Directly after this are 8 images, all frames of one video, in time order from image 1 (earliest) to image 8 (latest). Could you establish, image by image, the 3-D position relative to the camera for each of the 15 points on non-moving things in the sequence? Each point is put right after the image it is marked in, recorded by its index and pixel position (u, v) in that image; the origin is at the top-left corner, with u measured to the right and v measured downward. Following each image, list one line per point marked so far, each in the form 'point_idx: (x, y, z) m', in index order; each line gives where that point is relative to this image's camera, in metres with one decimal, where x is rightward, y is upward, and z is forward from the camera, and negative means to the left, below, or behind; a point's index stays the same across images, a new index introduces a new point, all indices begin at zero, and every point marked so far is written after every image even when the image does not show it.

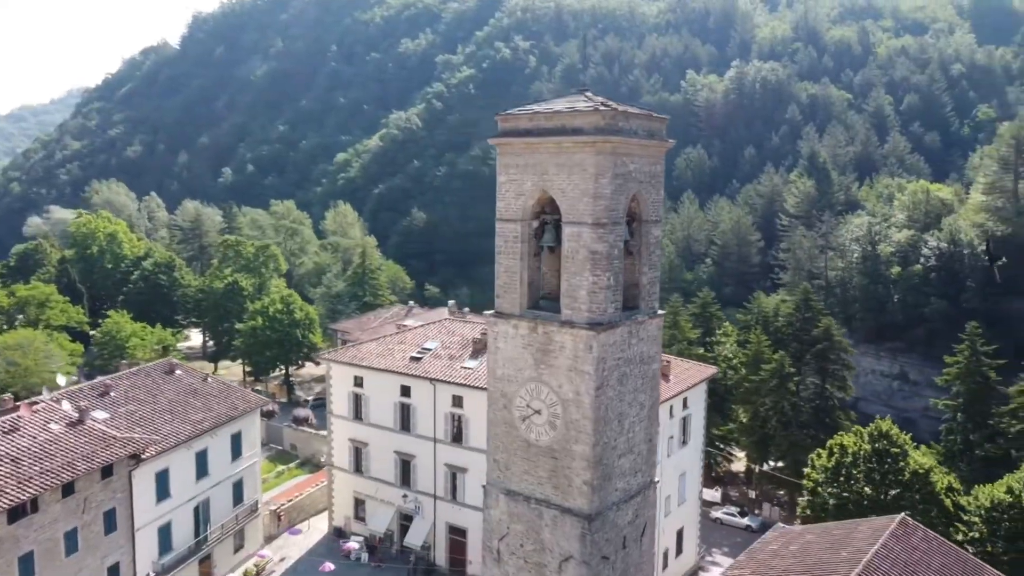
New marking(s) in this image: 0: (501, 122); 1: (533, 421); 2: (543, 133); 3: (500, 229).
0: (-0.2, +2.9, +14.0) m
1: (+0.4, -2.3, +14.1) m
2: (+0.5, +2.6, +13.4) m
3: (-0.2, +1.0, +14.1) m
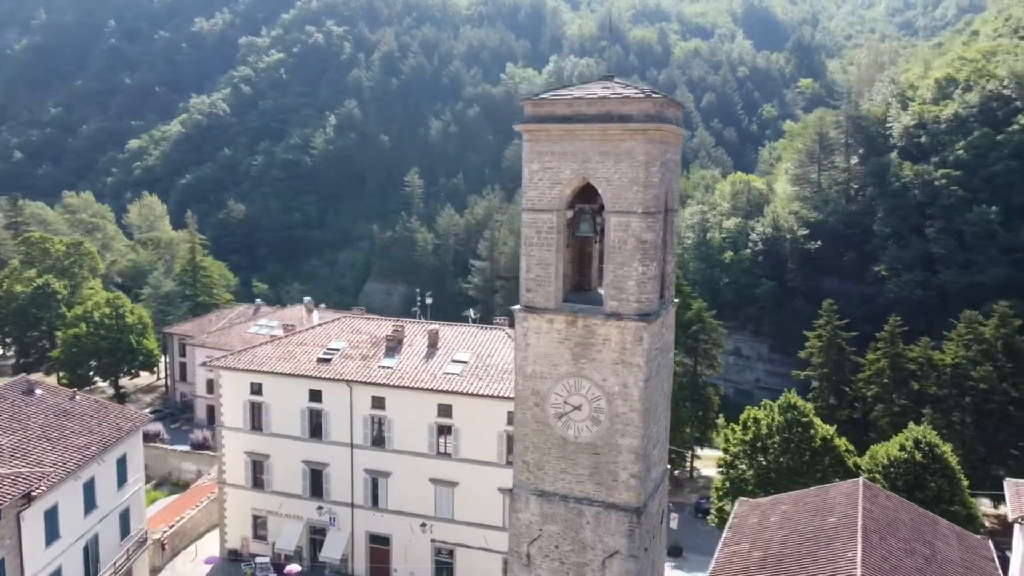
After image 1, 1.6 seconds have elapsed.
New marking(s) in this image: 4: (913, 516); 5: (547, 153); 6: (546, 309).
0: (+0.3, +3.0, +13.3) m
1: (+1.0, -2.2, +13.6) m
2: (+1.2, +2.7, +12.9) m
3: (+0.4, +1.2, +13.5) m
4: (+8.5, -4.8, +17.0) m
5: (+0.6, +2.2, +13.2) m
6: (+0.6, -0.4, +13.5) m
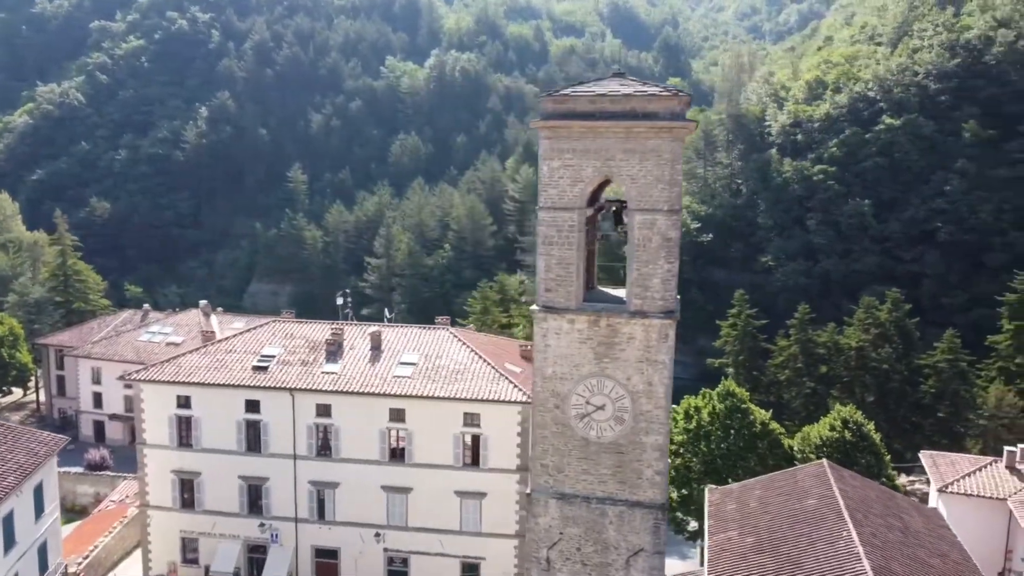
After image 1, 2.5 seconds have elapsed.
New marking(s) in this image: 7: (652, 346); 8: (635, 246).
0: (+0.6, +3.0, +13.0) m
1: (+1.3, -2.2, +13.5) m
2: (+1.5, +2.7, +12.8) m
3: (+0.7, +1.2, +13.2) m
4: (+8.2, -4.6, +18.1) m
5: (+0.9, +2.2, +13.0) m
6: (+0.9, -0.4, +13.3) m
7: (+2.3, -0.9, +13.1) m
8: (+2.0, +0.7, +13.0) m
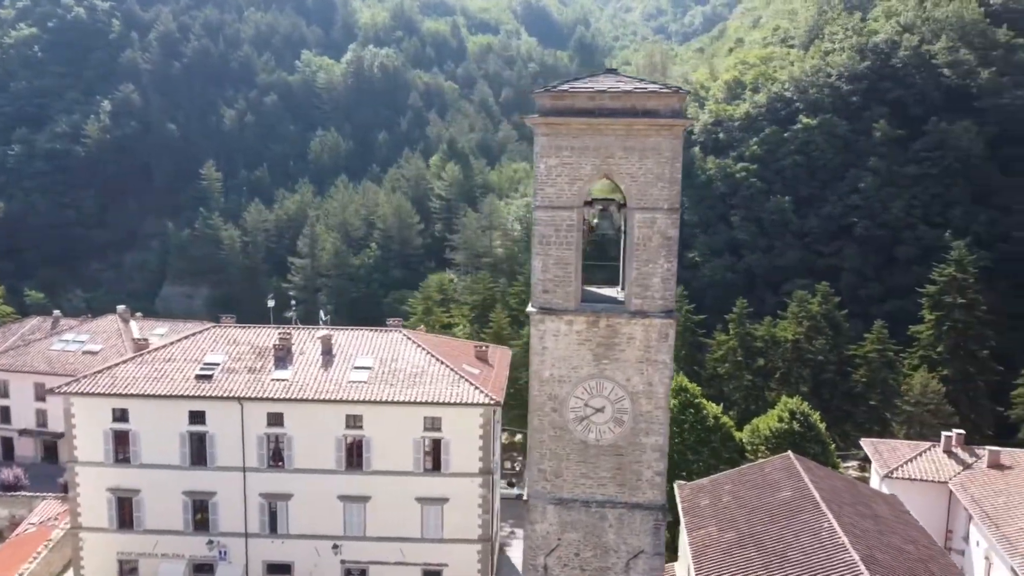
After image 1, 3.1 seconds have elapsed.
0: (+0.6, +3.0, +12.7) m
1: (+1.3, -2.2, +13.2) m
2: (+1.5, +2.7, +12.5) m
3: (+0.6, +1.1, +12.9) m
4: (+7.6, -4.5, +18.6) m
5: (+0.9, +2.2, +12.7) m
6: (+0.9, -0.4, +13.0) m
7: (+2.2, -0.9, +13.0) m
8: (+1.9, +0.7, +12.8) m
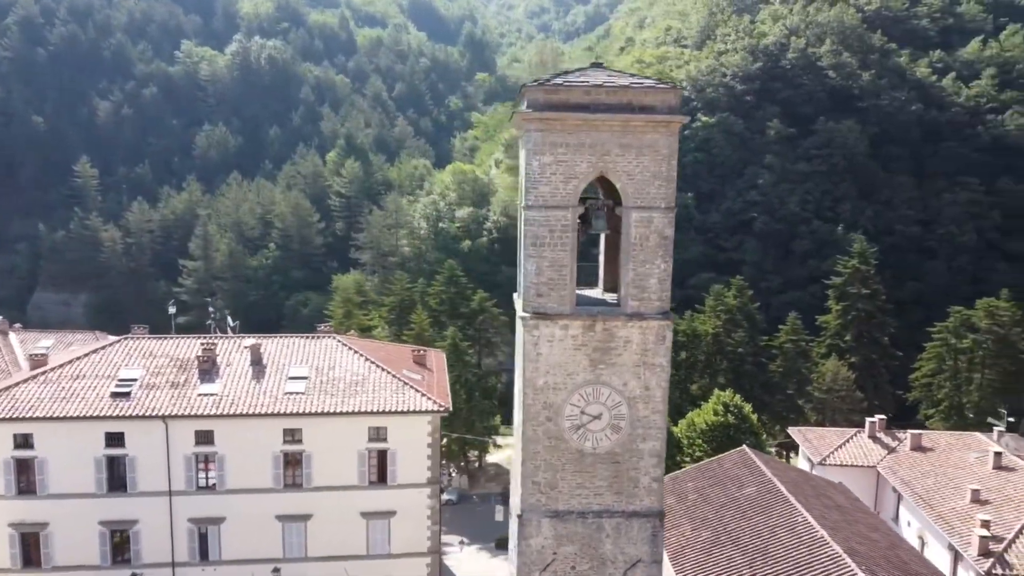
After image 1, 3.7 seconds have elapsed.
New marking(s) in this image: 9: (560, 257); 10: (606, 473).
0: (+0.4, +2.9, +12.0) m
1: (+1.2, -2.2, +12.7) m
2: (+1.4, +2.7, +12.0) m
3: (+0.5, +1.1, +12.3) m
4: (+6.7, -4.4, +19.0) m
5: (+0.7, +2.1, +12.1) m
6: (+0.8, -0.4, +12.4) m
7: (+2.1, -1.0, +12.6) m
8: (+1.8, +0.7, +12.4) m
9: (+0.7, +0.5, +12.3) m
10: (+1.5, -2.9, +12.8) m
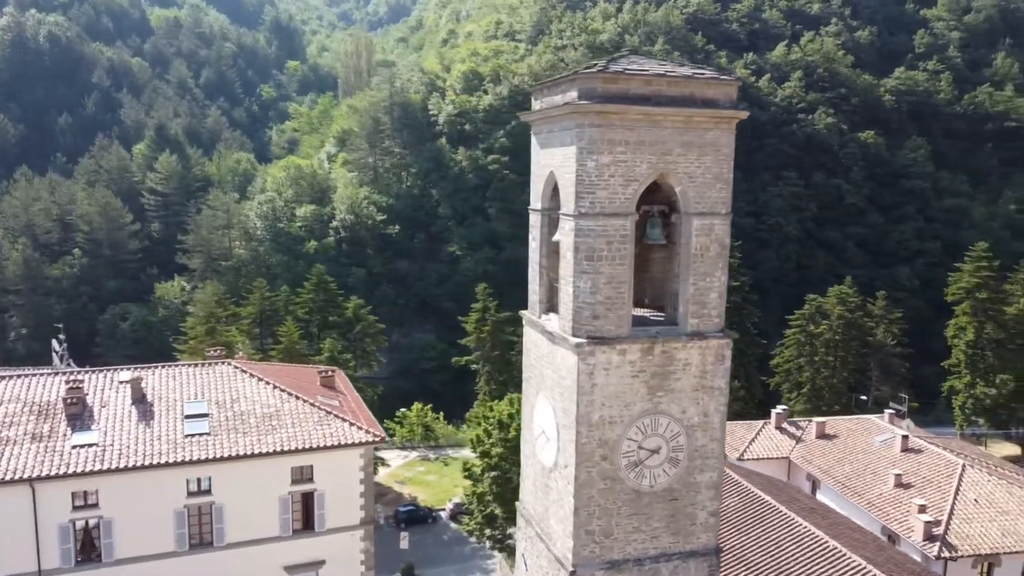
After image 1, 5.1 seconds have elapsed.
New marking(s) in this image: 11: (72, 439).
0: (+1.1, +2.6, +10.3) m
1: (+1.9, -2.4, +11.2) m
2: (+2.0, +2.4, +10.6) m
3: (+1.2, +0.8, +10.6) m
4: (+5.7, -4.4, +18.7) m
5: (+1.4, +1.9, +10.5) m
6: (+1.4, -0.7, +10.8) m
7: (+2.7, -1.2, +11.3) m
8: (+2.4, +0.4, +11.0) m
9: (+1.4, +0.2, +10.7) m
10: (+2.1, -3.2, +11.4) m
11: (-9.3, -3.2, +17.1) m
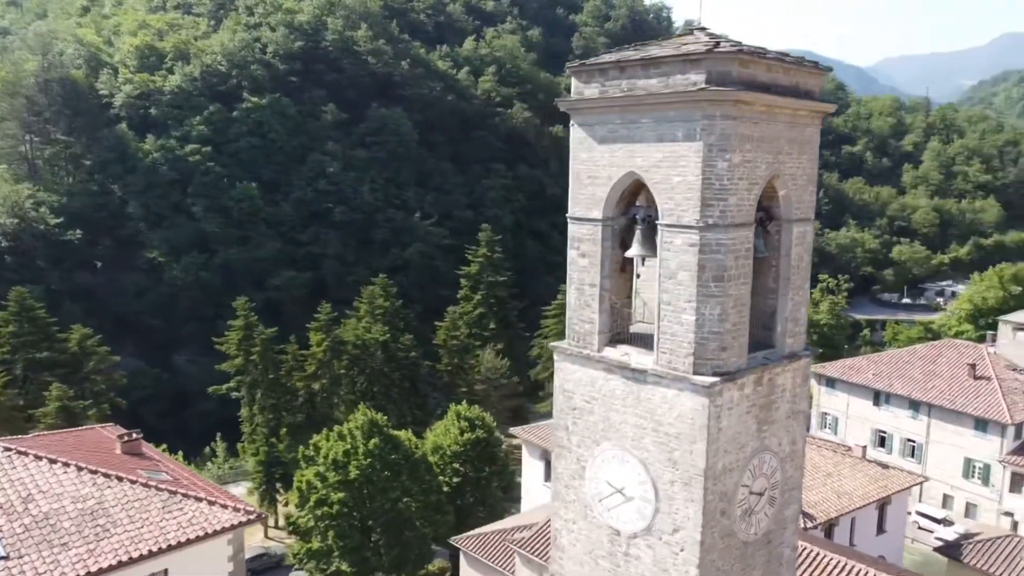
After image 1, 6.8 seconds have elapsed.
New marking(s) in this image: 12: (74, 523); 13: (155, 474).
0: (+2.3, +2.4, +8.5) m
1: (+2.9, -2.7, +9.7) m
2: (+3.0, +2.2, +9.1) m
3: (+2.4, +0.5, +8.8) m
4: (+3.3, -4.4, +18.2) m
5: (+2.6, +1.6, +8.7) m
6: (+2.6, -0.9, +9.1) m
7: (+3.6, -1.3, +10.2) m
8: (+3.3, +0.2, +9.7) m
9: (+2.6, -0.1, +9.0) m
10: (+3.1, -3.4, +10.1) m
11: (-9.6, -4.2, +10.3) m
12: (-7.1, -3.8, +13.0) m
13: (-6.7, -3.5, +15.2) m
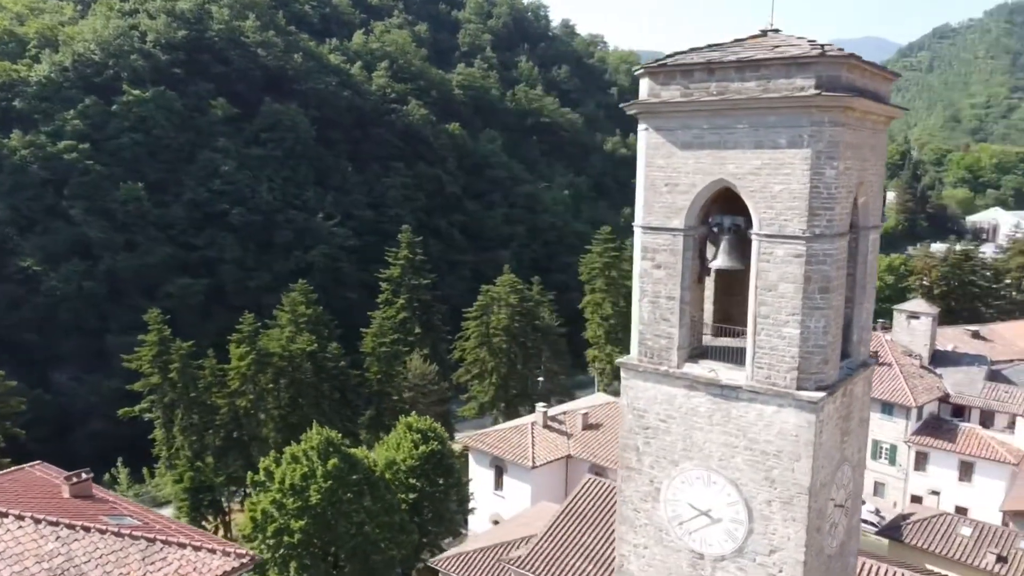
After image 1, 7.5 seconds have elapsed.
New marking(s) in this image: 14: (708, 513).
0: (+3.3, +2.2, +8.2) m
1: (+3.8, -2.8, +9.6) m
2: (+4.0, +2.1, +8.9) m
3: (+3.4, +0.4, +8.5) m
4: (+2.9, -4.4, +18.0) m
5: (+3.5, +1.5, +8.5) m
6: (+3.6, -1.0, +8.9) m
7: (+4.4, -1.4, +10.1) m
8: (+4.2, +0.1, +9.6) m
9: (+3.5, -0.2, +8.8) m
10: (+4.0, -3.5, +9.9) m
11: (-8.6, -4.6, +8.1) m
12: (-6.5, -4.1, +11.2) m
13: (-6.5, -3.8, +13.4) m
14: (+2.2, -2.6, +9.4) m
